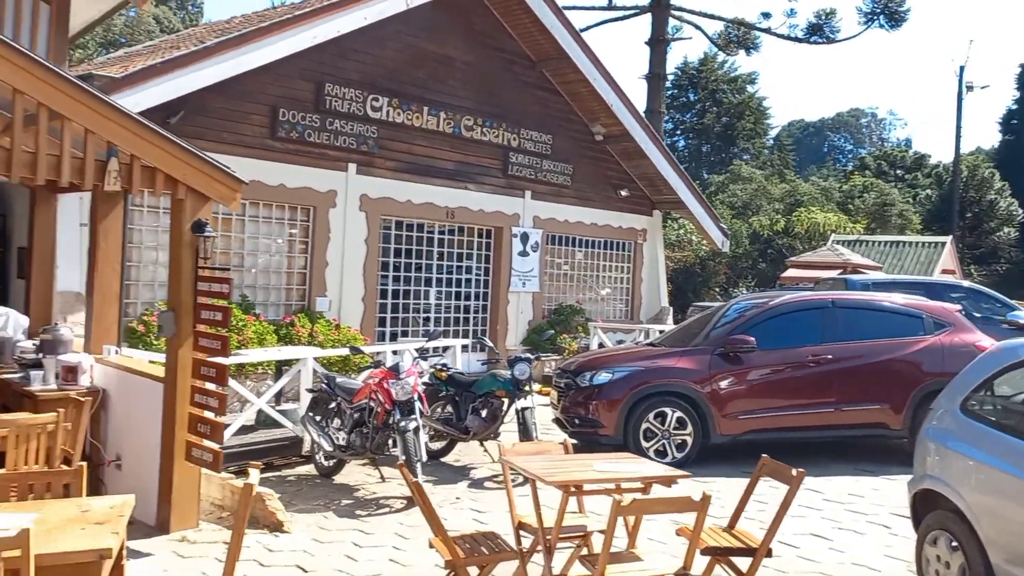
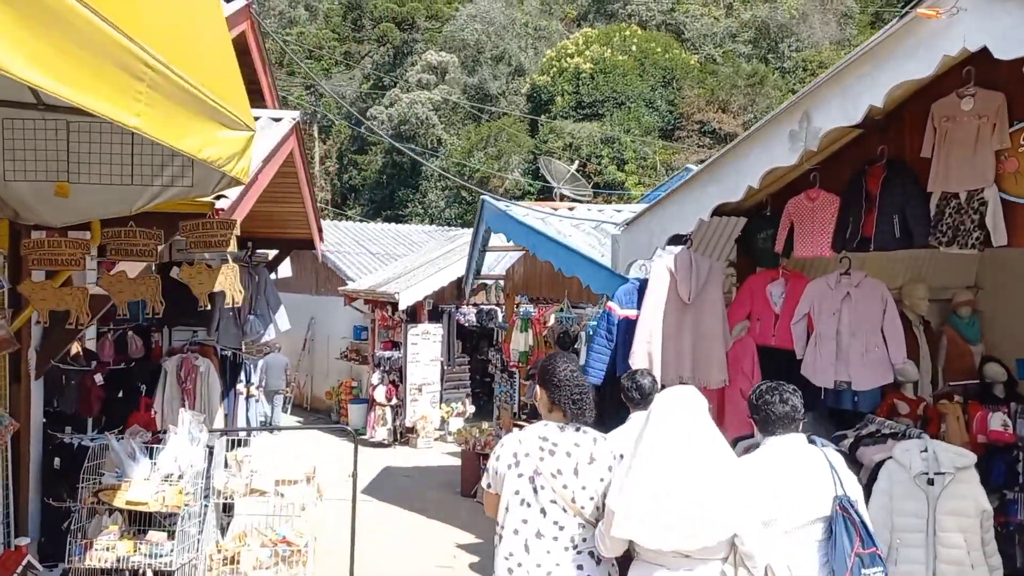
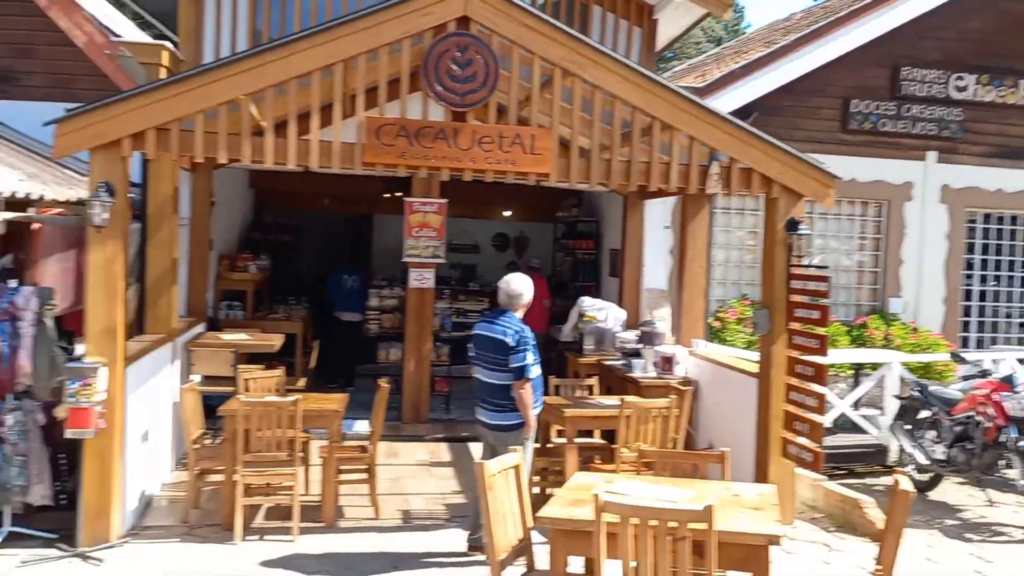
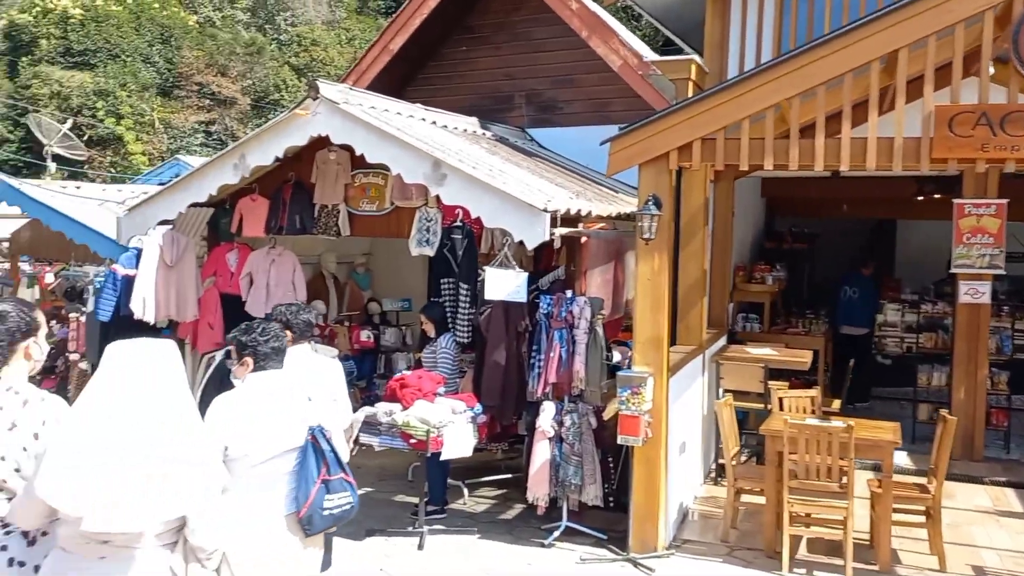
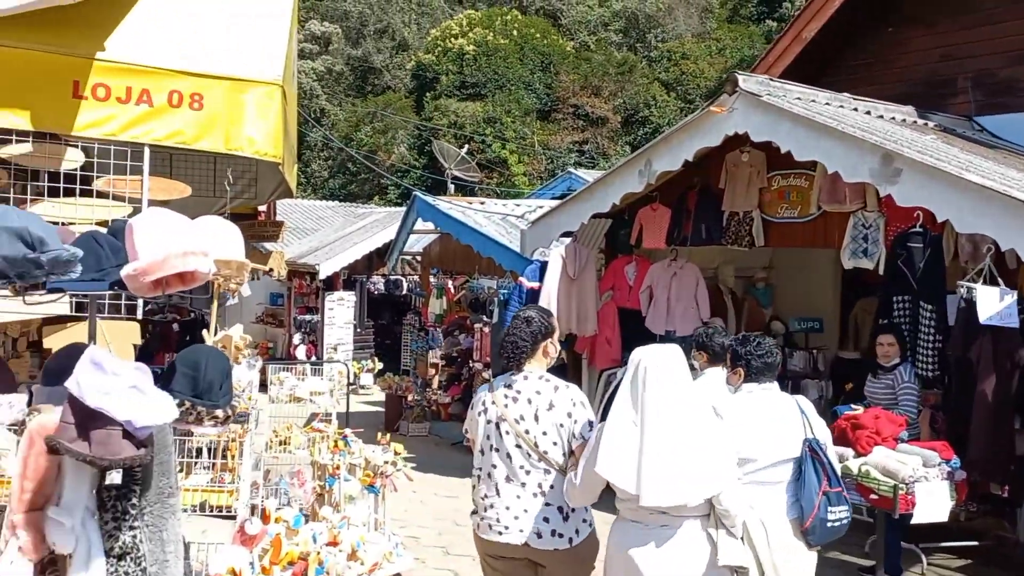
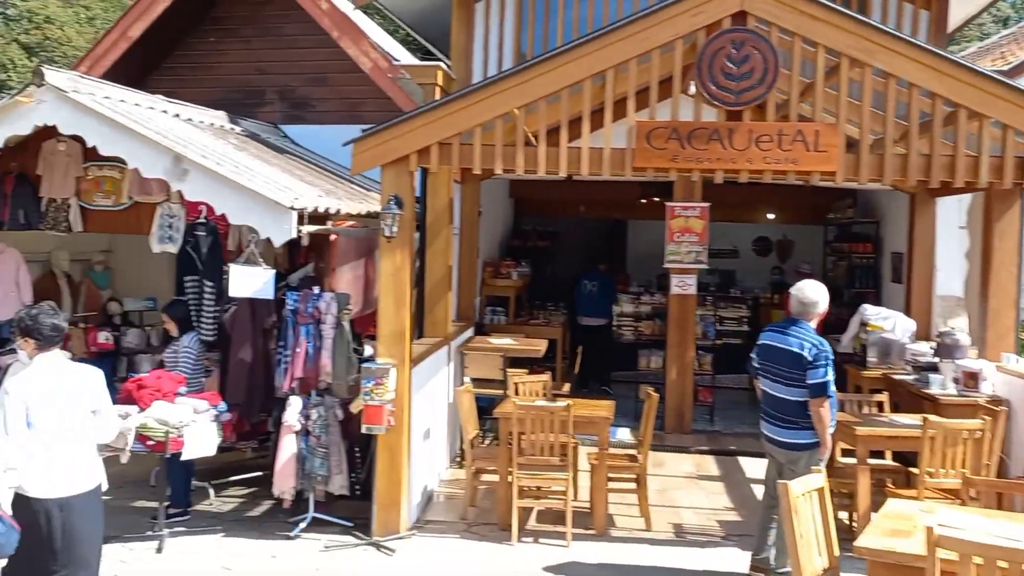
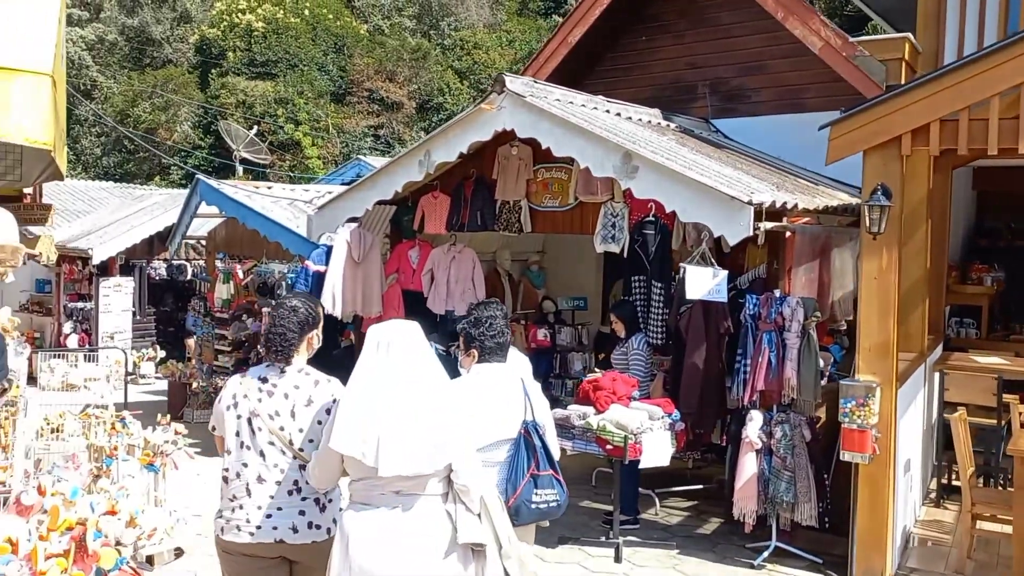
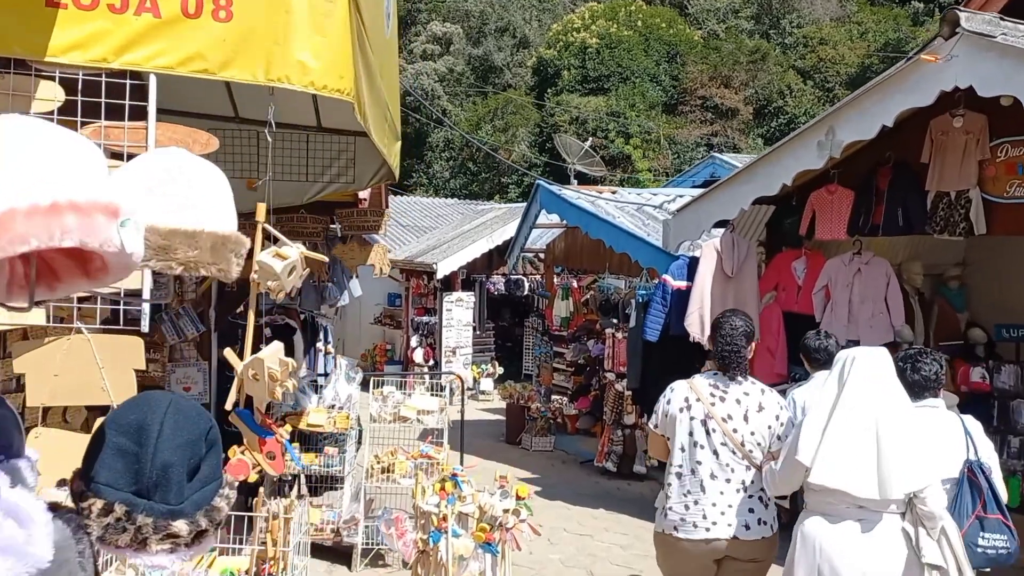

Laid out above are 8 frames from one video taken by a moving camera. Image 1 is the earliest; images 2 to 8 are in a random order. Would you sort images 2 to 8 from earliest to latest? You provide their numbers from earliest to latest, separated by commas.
3, 6, 4, 7, 5, 8, 2
